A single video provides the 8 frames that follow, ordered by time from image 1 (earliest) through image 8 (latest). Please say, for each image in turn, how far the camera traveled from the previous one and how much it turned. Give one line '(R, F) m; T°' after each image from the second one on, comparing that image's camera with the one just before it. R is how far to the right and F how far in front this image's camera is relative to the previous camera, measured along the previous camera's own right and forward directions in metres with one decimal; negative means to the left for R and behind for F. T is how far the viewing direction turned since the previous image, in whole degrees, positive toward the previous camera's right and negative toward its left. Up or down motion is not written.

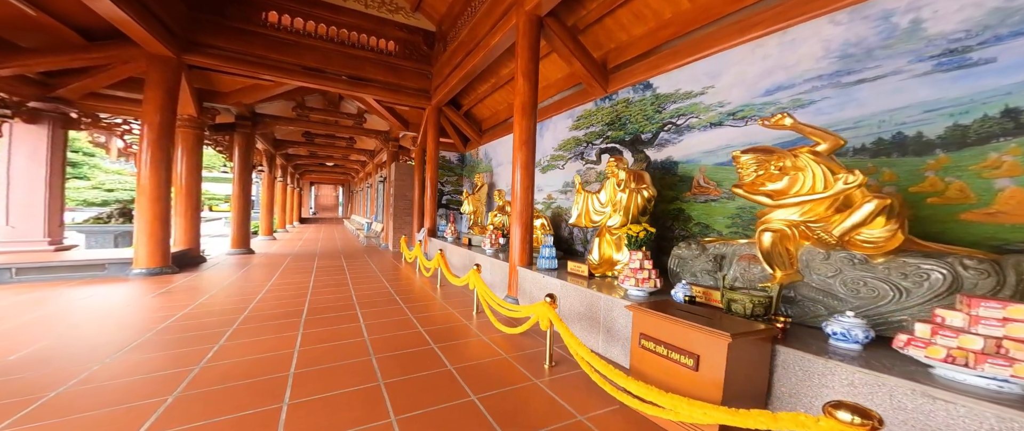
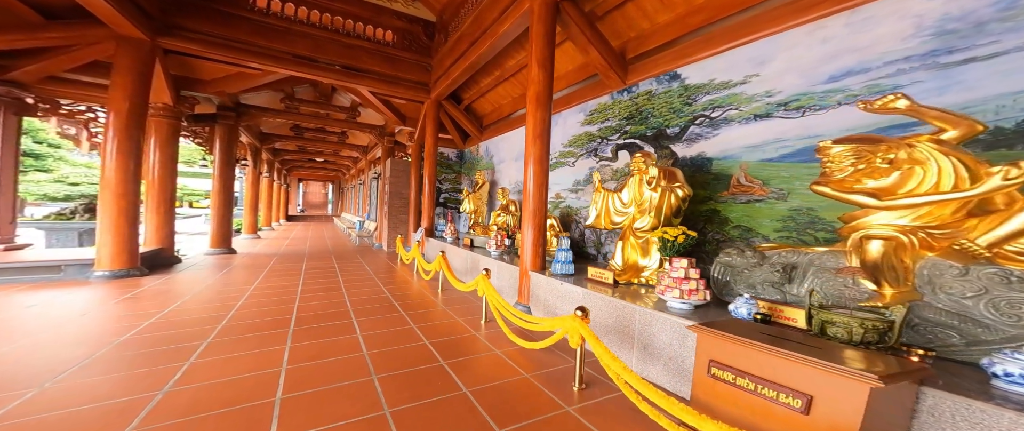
(-0.1, +0.2) m; +2°
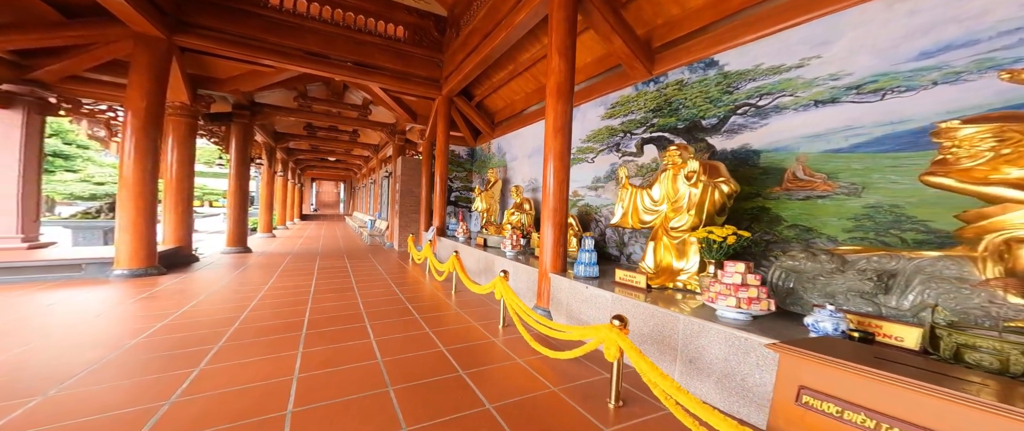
(-0.1, +0.1) m; -2°
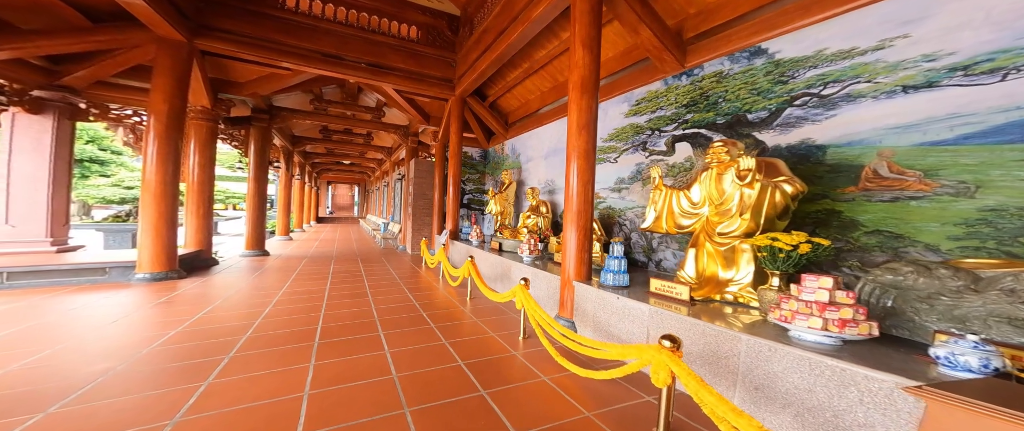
(-0.1, +0.1) m; -2°
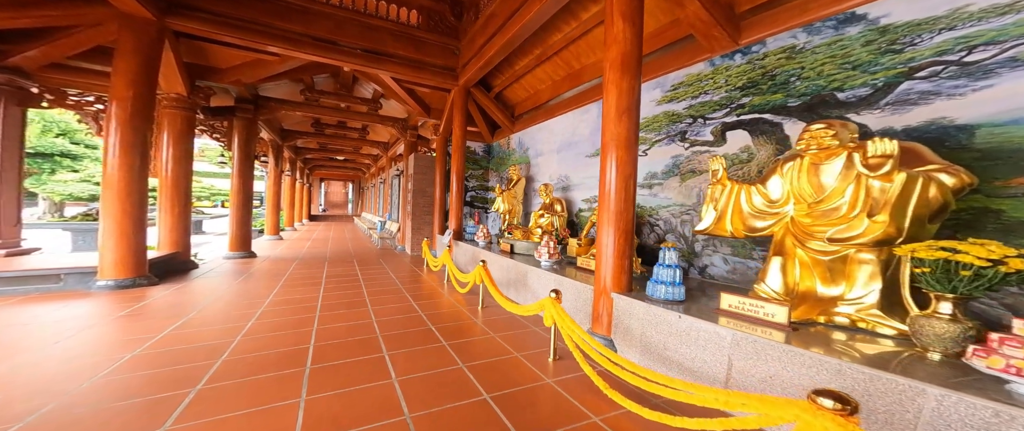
(-0.2, +0.3) m; +1°
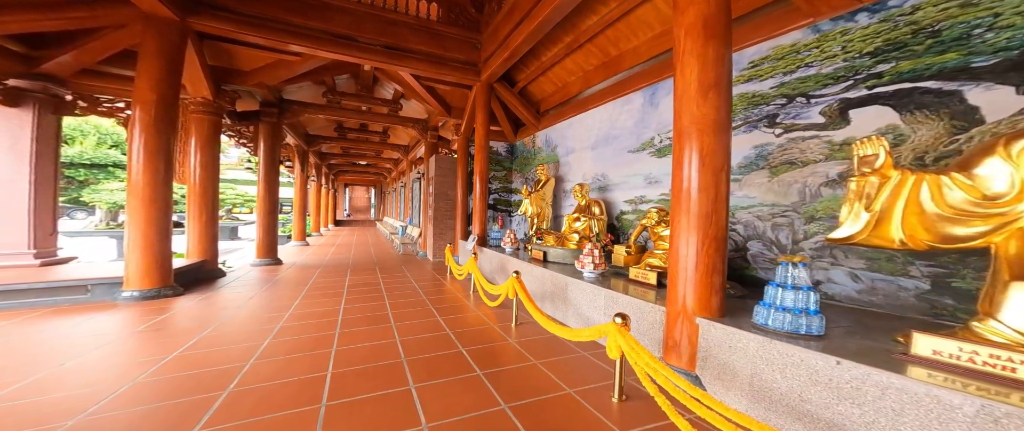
(-0.2, +0.3) m; -4°
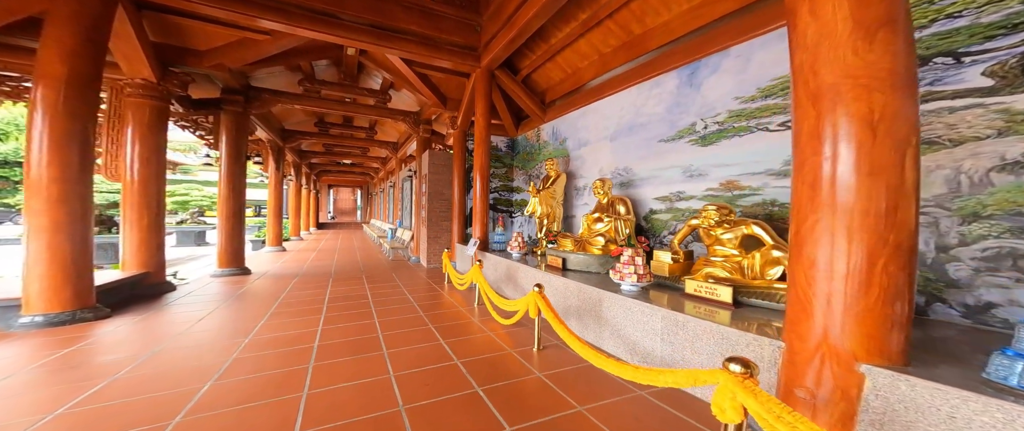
(-0.2, +0.4) m; +2°
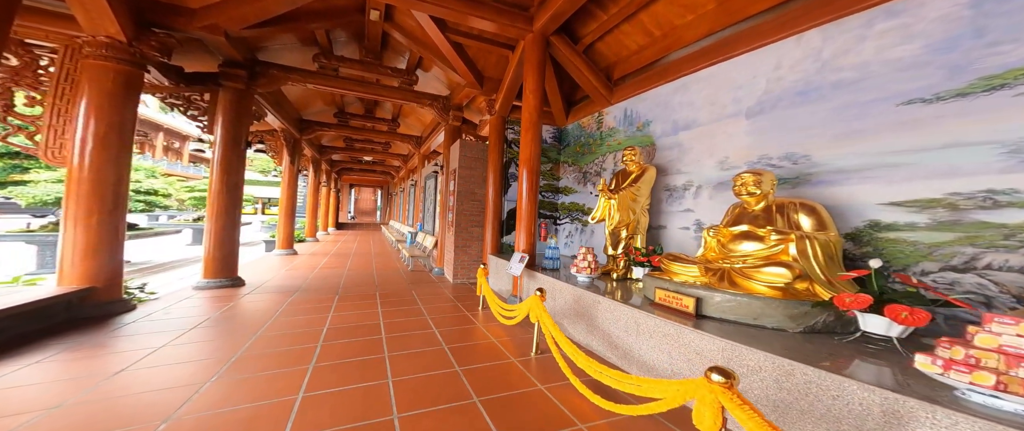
(-0.5, +1.1) m; -3°
